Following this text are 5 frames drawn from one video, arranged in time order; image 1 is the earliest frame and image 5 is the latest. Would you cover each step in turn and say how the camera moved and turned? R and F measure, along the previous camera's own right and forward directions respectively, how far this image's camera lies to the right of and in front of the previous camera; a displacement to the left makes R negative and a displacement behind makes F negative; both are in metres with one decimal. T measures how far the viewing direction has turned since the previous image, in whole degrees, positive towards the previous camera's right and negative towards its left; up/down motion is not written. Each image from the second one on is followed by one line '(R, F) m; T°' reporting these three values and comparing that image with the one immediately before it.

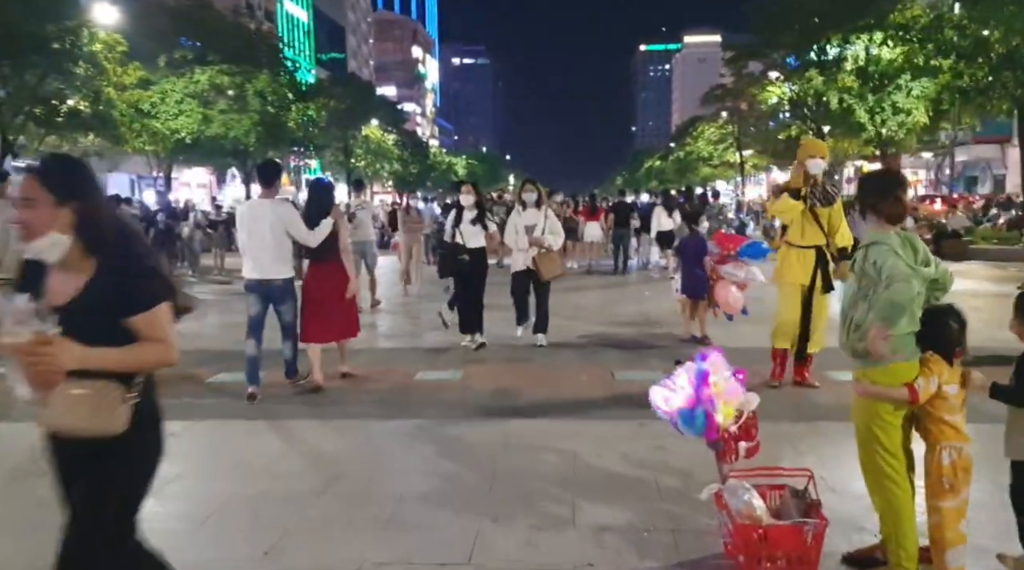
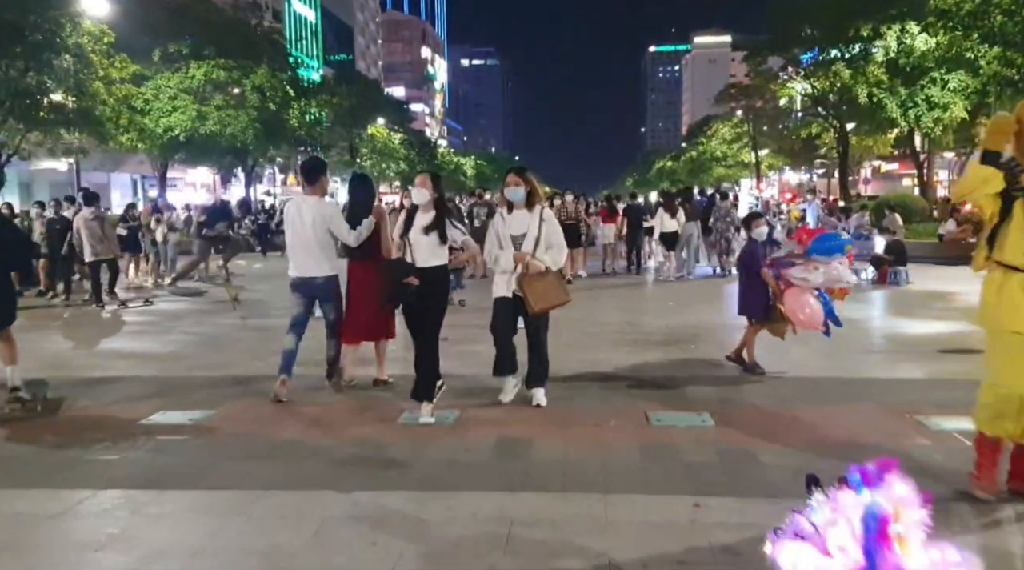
(0.0, +1.7) m; -1°
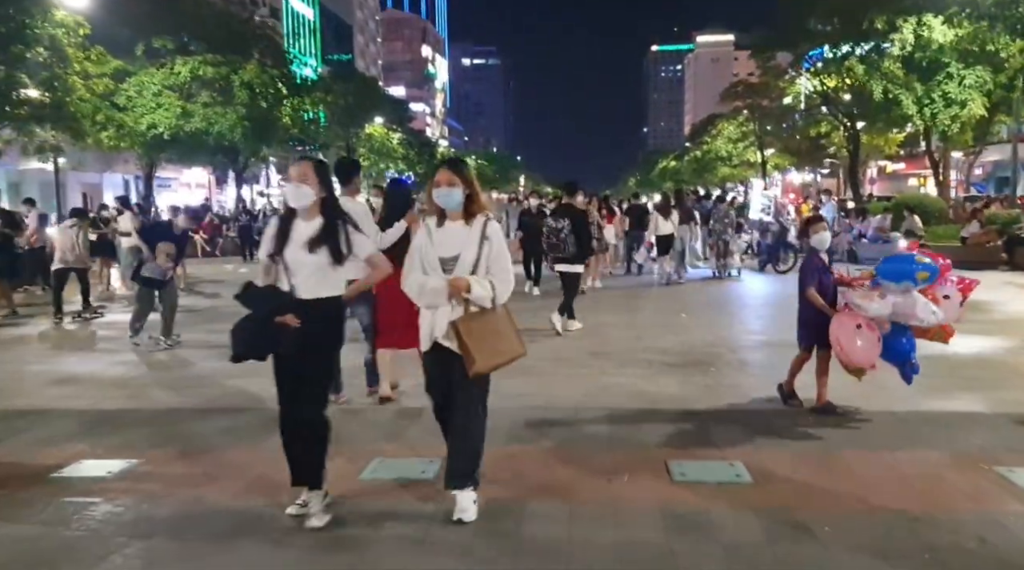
(+0.1, +1.2) m; 0°
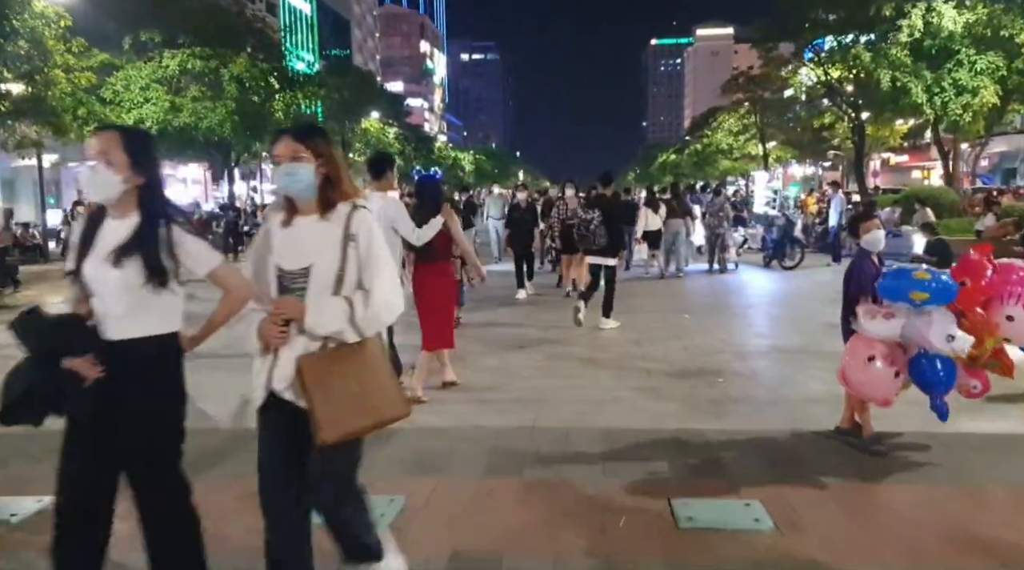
(+0.1, +0.8) m; 0°
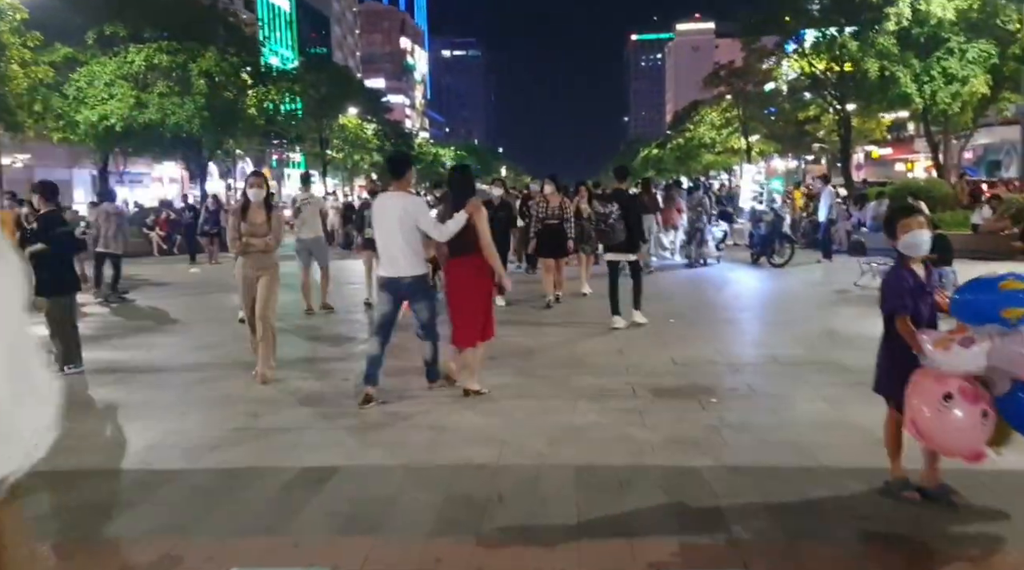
(+0.2, +0.9) m; +1°
